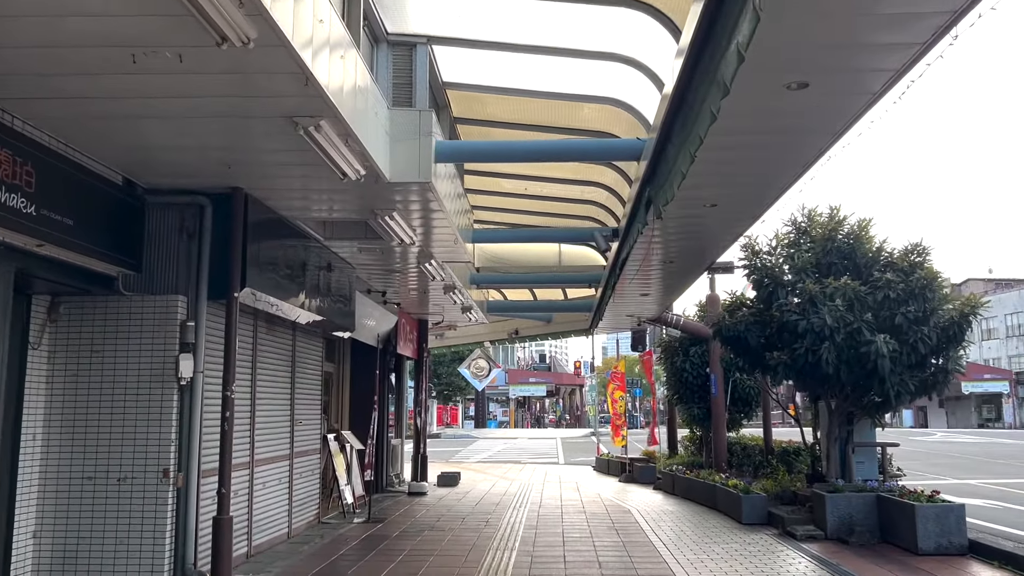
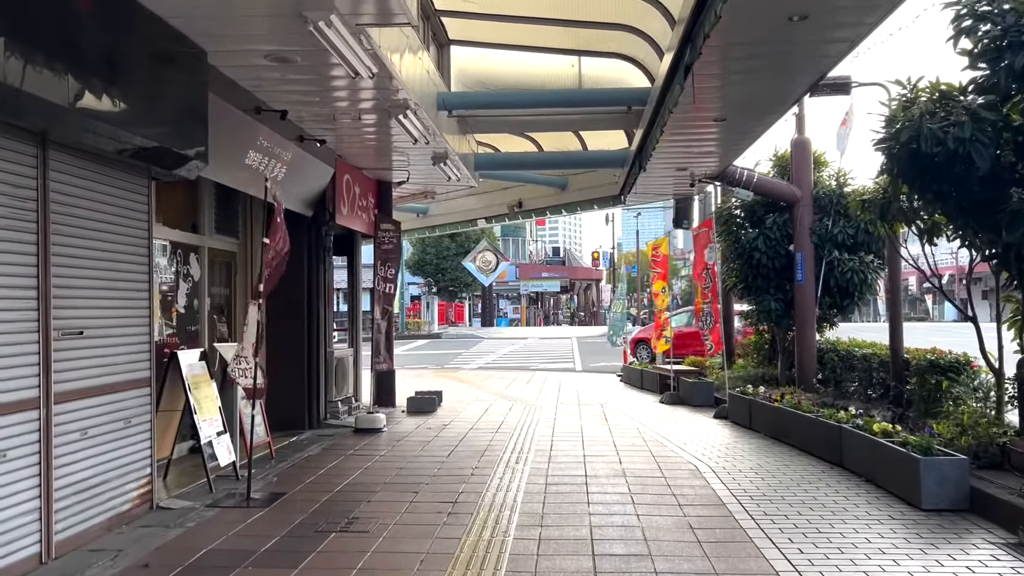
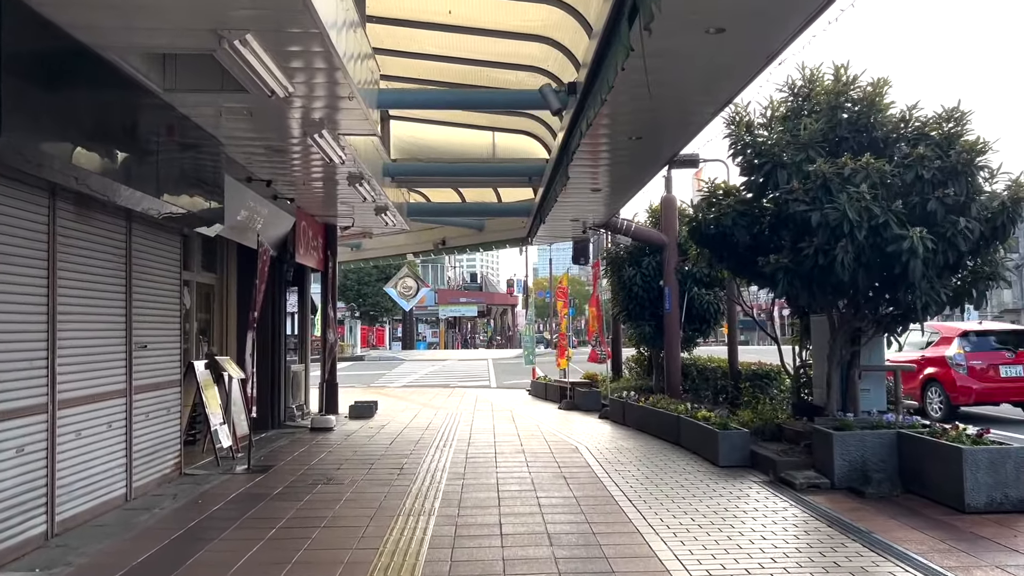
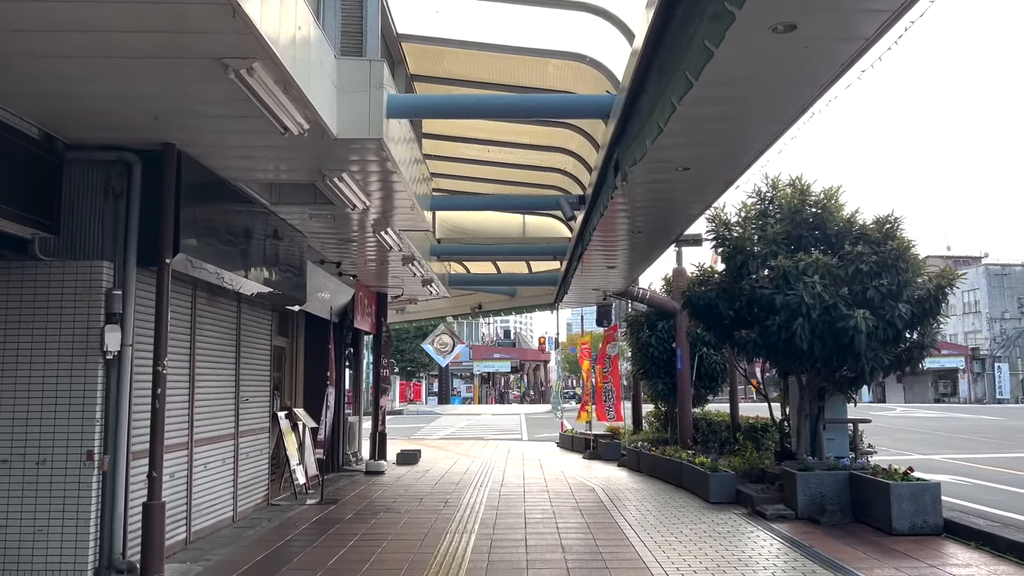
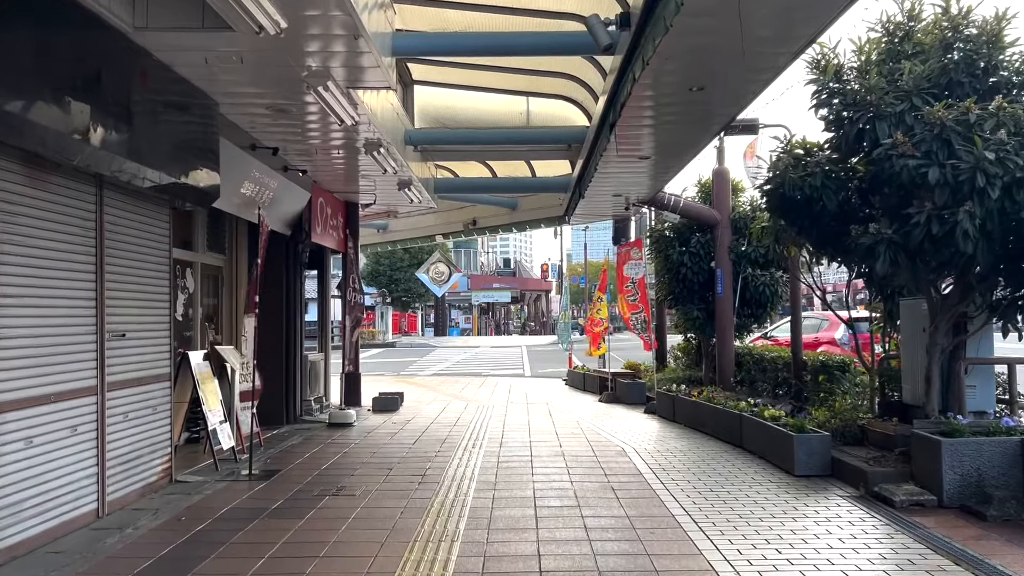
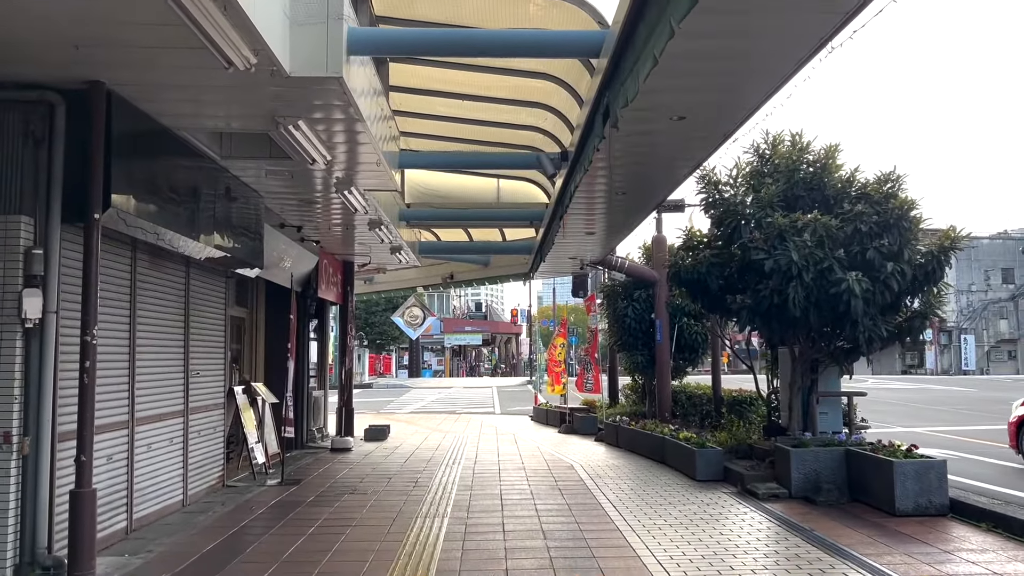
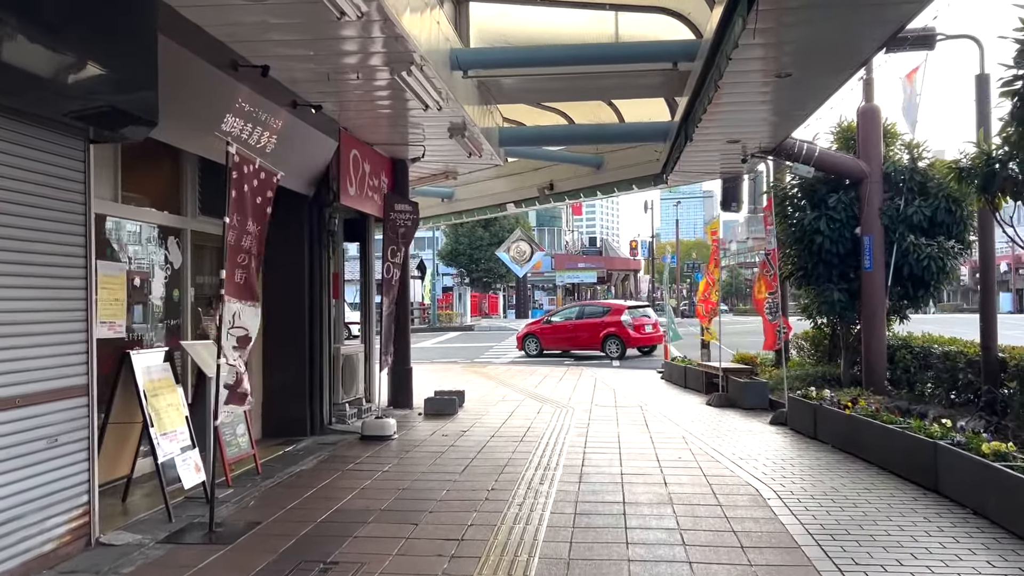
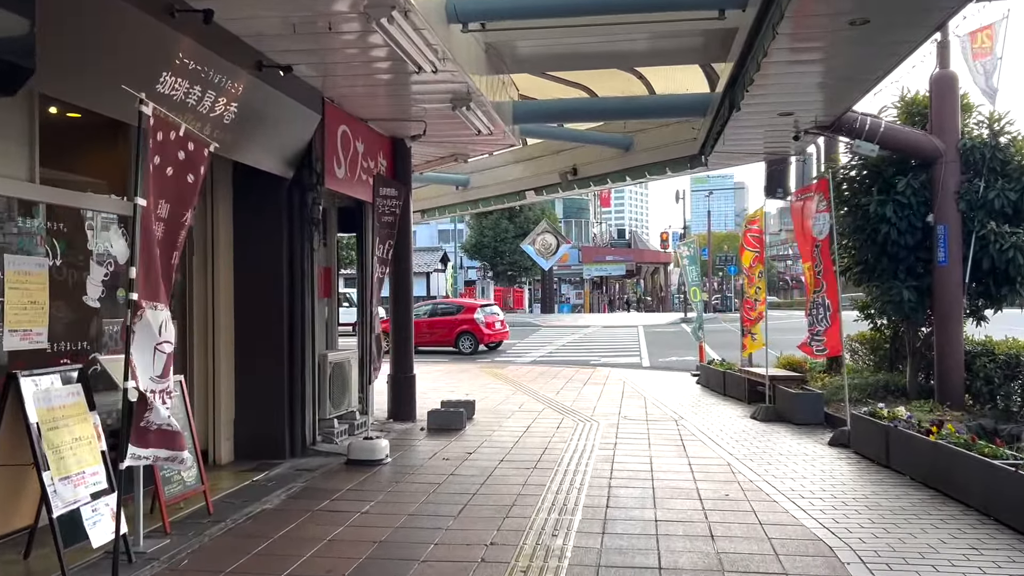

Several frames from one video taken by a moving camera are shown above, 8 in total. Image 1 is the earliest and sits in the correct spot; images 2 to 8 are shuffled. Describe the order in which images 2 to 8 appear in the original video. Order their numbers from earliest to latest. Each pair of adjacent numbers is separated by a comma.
4, 6, 3, 5, 2, 7, 8
